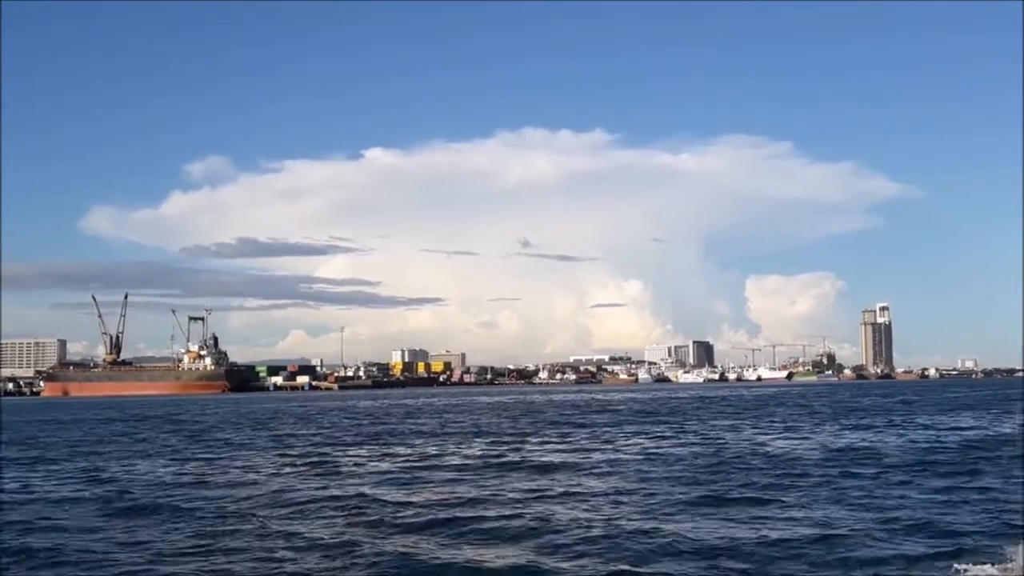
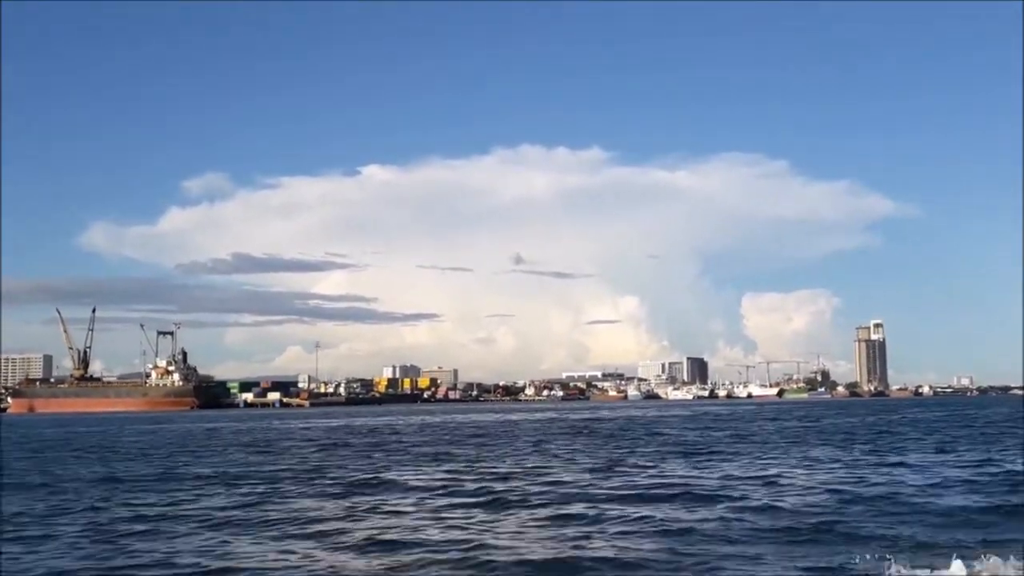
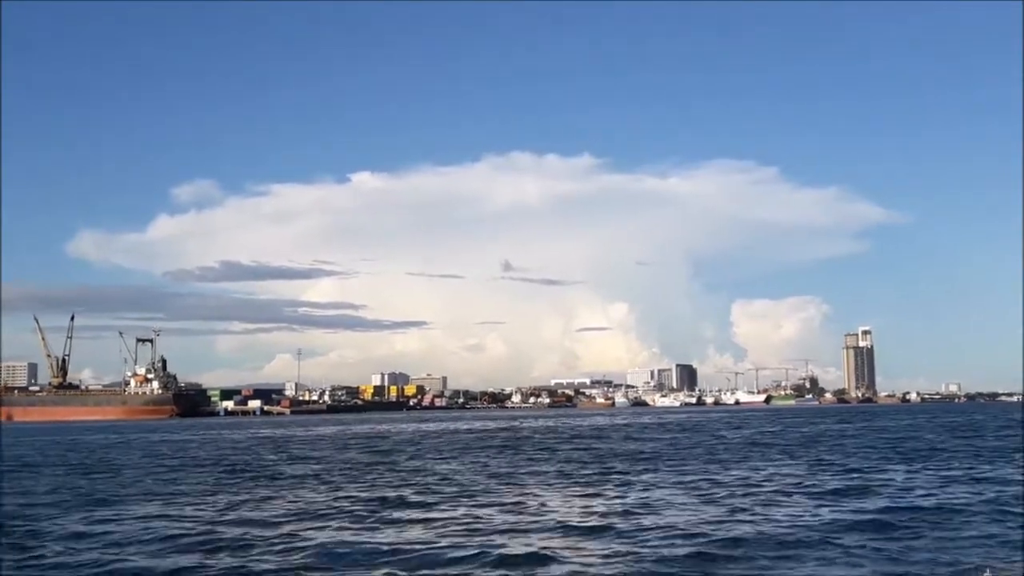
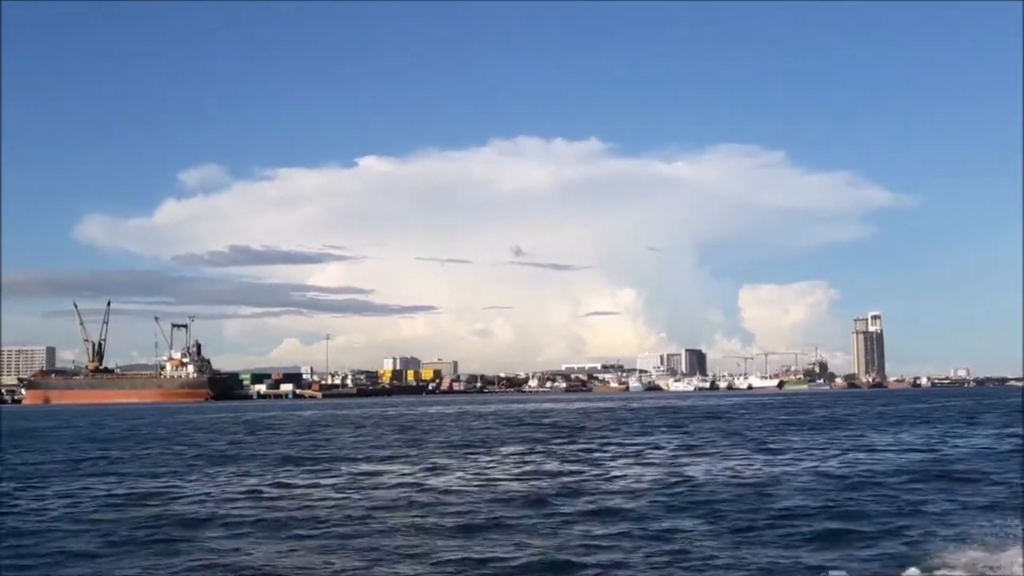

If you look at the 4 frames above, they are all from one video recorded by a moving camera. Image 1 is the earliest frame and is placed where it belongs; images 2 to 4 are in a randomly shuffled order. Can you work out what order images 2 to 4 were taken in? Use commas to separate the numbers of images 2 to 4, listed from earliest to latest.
4, 2, 3
